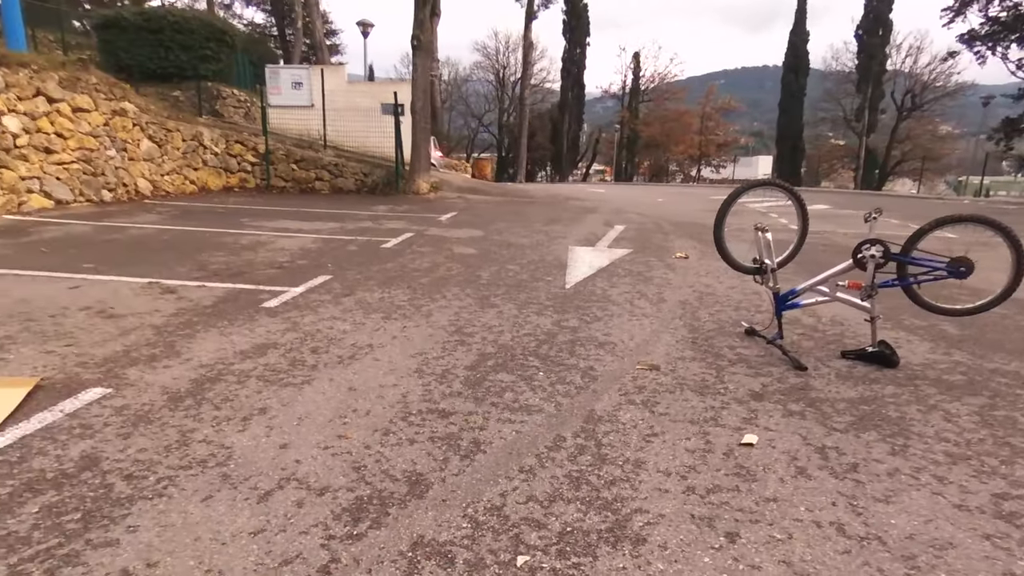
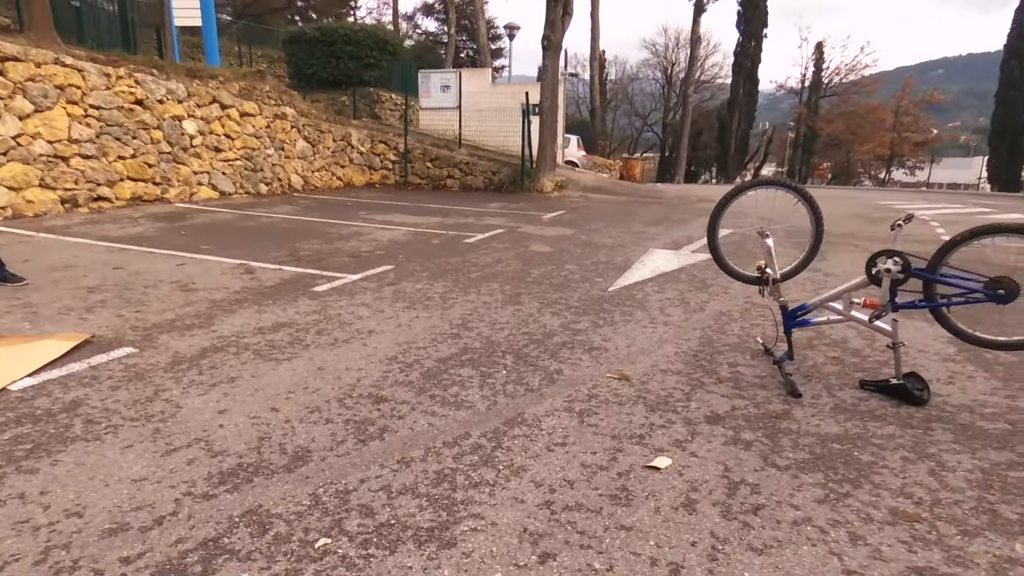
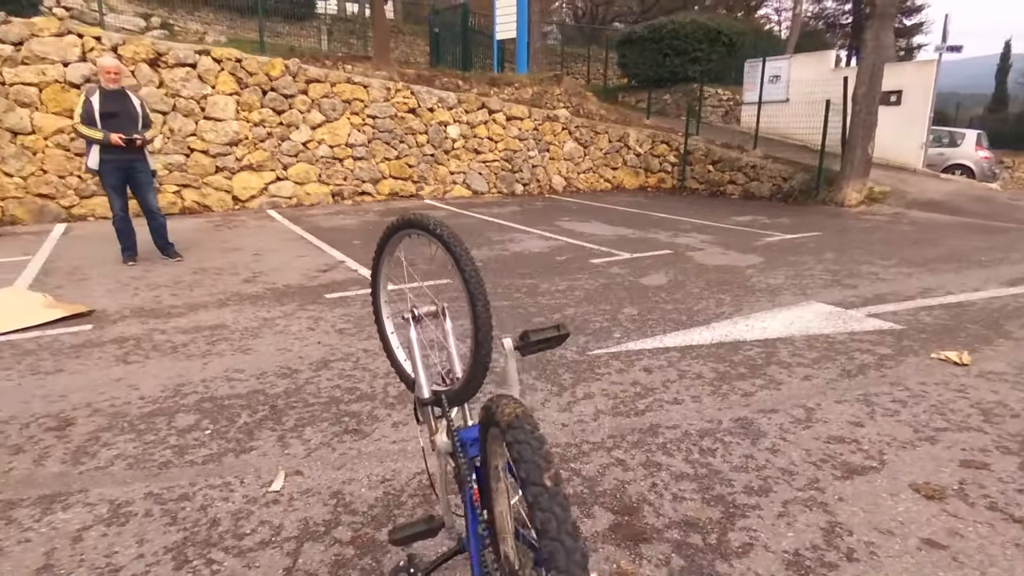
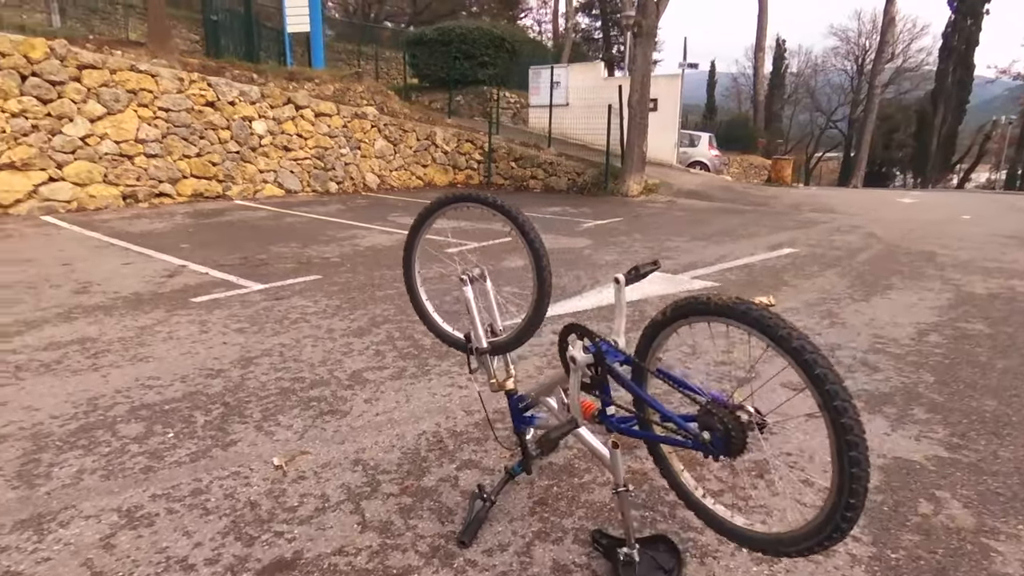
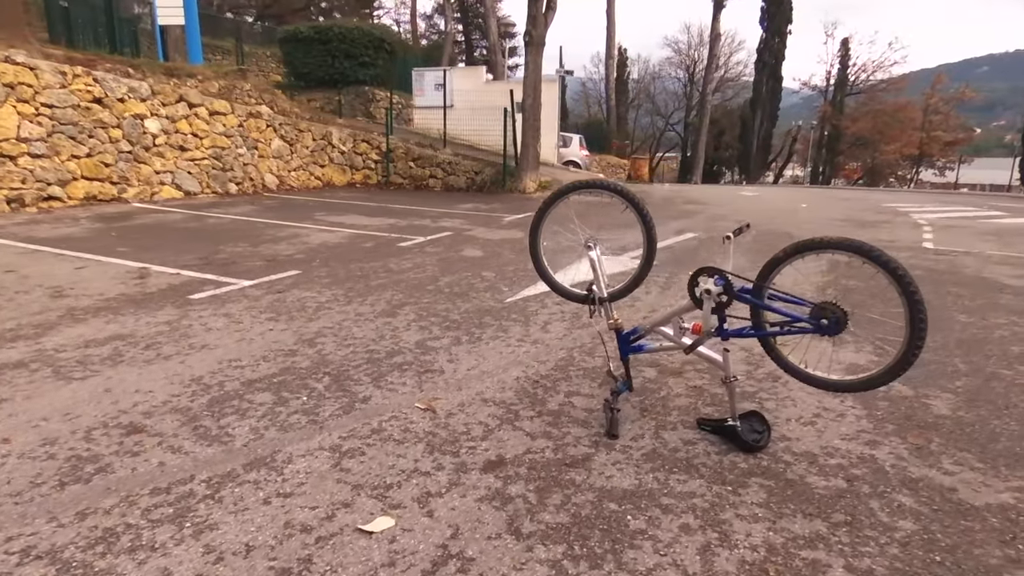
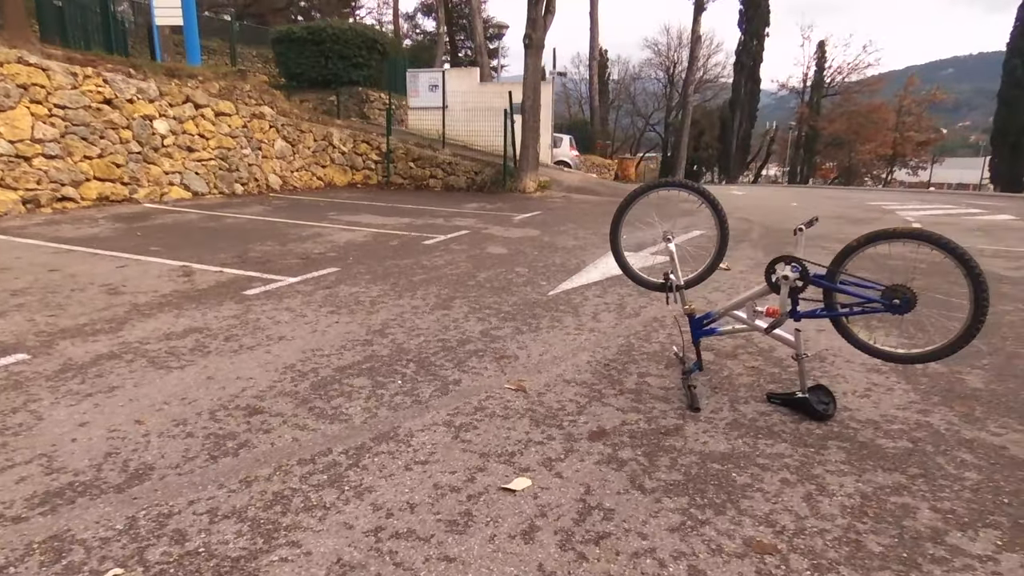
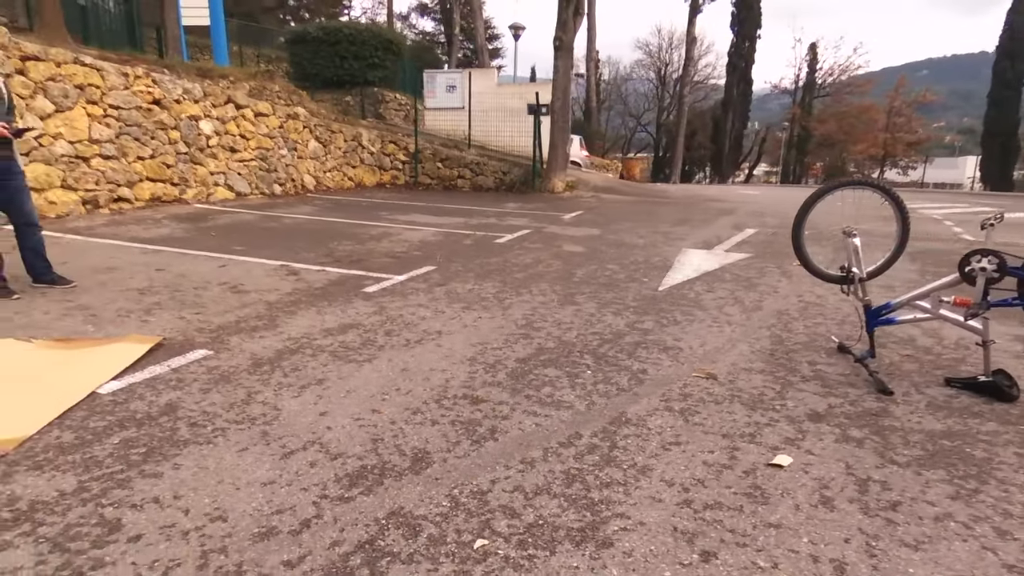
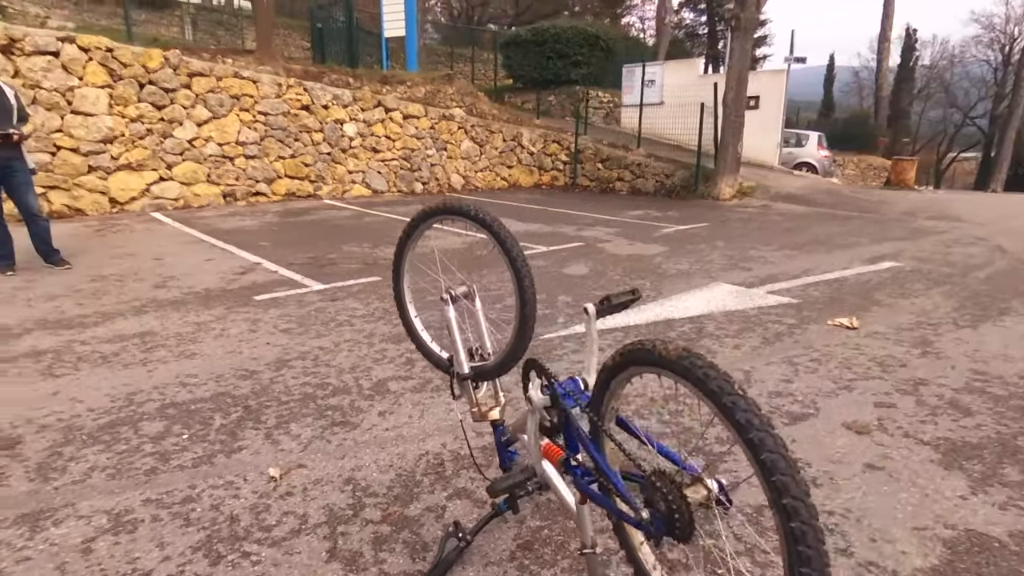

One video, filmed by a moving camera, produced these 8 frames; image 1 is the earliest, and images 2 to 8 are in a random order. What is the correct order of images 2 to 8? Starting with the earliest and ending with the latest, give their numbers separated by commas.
7, 2, 6, 5, 4, 8, 3
